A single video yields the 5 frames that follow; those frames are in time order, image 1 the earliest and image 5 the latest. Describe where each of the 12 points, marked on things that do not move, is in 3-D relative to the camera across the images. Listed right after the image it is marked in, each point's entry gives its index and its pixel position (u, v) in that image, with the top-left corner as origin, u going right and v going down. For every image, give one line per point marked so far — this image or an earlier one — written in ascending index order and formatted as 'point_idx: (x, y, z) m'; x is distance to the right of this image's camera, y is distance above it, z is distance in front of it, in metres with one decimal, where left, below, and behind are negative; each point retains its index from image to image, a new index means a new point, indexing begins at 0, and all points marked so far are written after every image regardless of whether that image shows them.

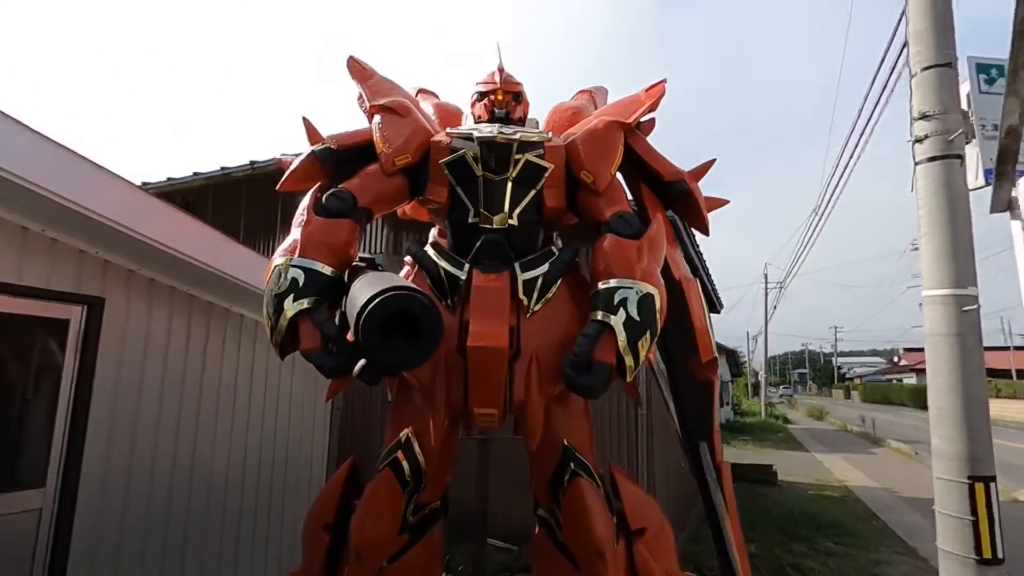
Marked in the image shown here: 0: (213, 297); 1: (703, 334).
0: (-2.0, -0.1, +3.7) m
1: (+0.9, -0.2, +2.5) m
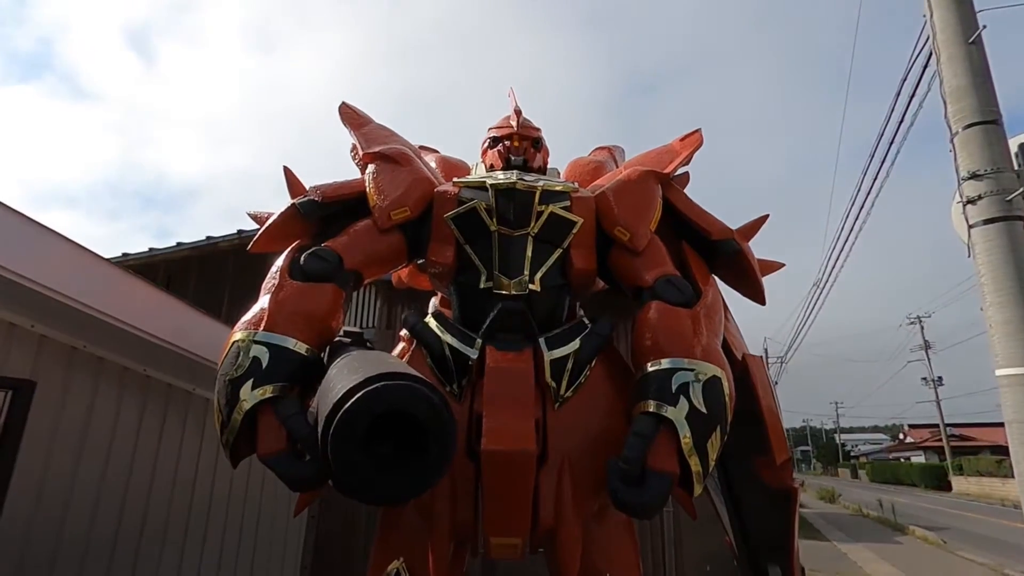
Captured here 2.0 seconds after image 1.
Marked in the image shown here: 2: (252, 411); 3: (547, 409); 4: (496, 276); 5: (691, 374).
0: (-2.0, -0.5, +3.2) m
1: (+0.9, -0.5, +2.0) m
2: (-0.8, -0.4, +1.7) m
3: (+0.1, -0.4, +1.8) m
4: (-0.1, 0.0, +1.9) m
5: (+0.5, -0.3, +1.7) m
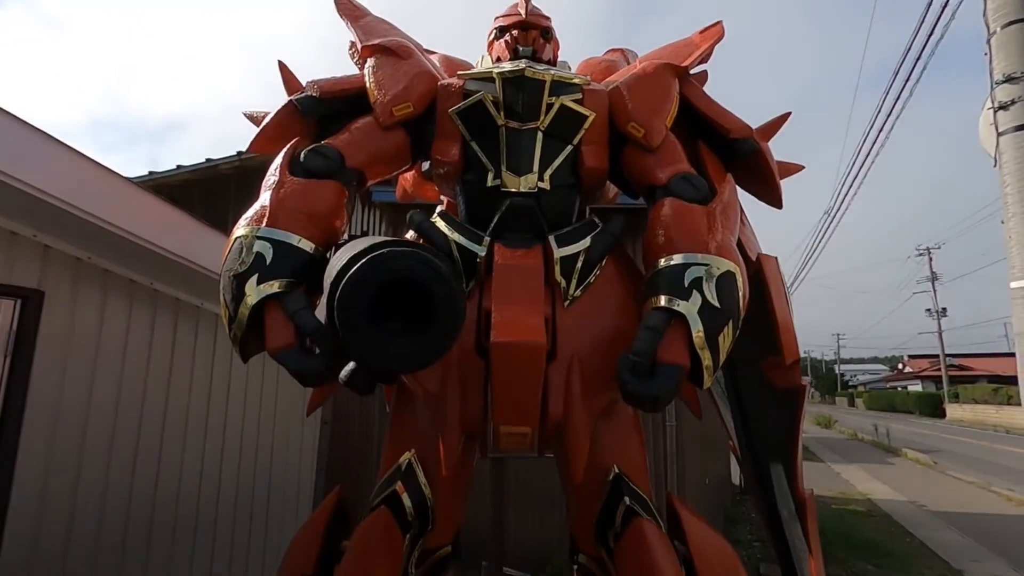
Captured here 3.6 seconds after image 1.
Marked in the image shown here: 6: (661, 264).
0: (-1.9, 0.0, +3.2) m
1: (+1.0, -0.1, +2.0) m
2: (-0.8, -0.1, +1.6) m
3: (+0.1, -0.1, +1.7) m
4: (0.0, +0.4, +1.9) m
5: (+0.6, +0.1, +1.6) m
6: (+0.5, +0.1, +1.7) m
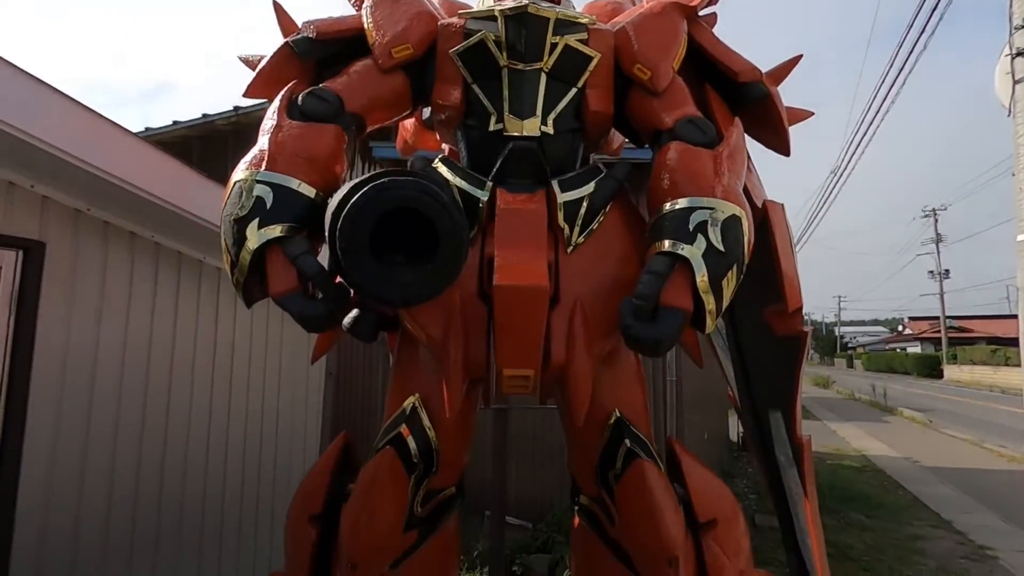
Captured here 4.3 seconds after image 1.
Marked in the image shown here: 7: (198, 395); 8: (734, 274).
0: (-1.9, +0.2, +3.2) m
1: (+1.0, 0.0, +1.9) m
2: (-0.7, +0.1, +1.6) m
3: (+0.1, +0.1, +1.7) m
4: (0.0, +0.6, +1.8) m
5: (+0.6, +0.2, +1.6) m
6: (+0.5, +0.2, +1.7) m
7: (-1.9, -0.7, +3.3) m
8: (+0.7, 0.0, +1.6) m
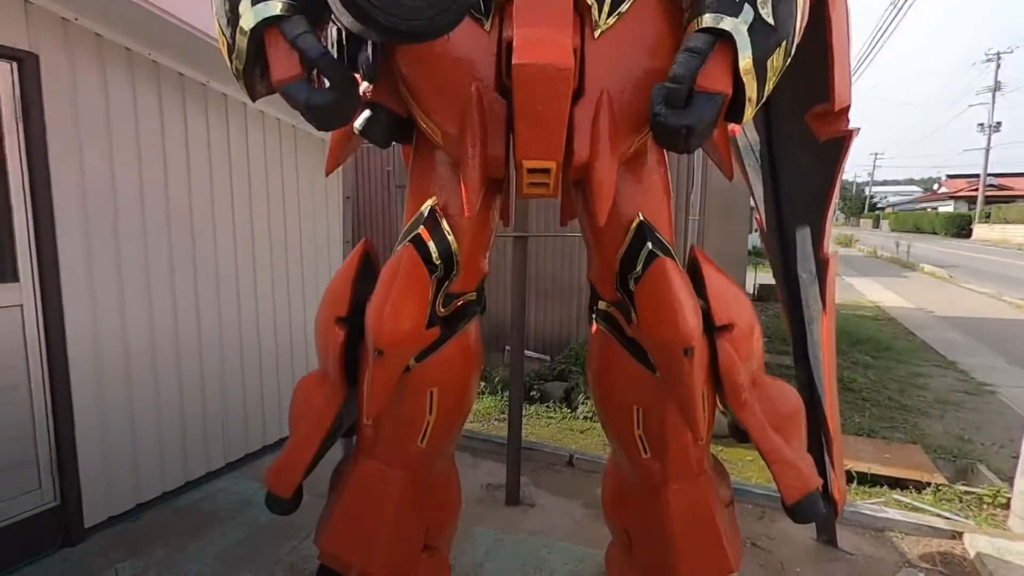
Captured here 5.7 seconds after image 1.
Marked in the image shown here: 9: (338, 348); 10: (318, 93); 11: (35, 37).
0: (-1.8, +1.2, +3.0) m
1: (+1.1, +0.7, +1.8) m
2: (-0.7, +0.7, +1.5) m
3: (+0.2, +0.7, +1.6) m
4: (0.0, +1.2, +1.5) m
5: (+0.6, +0.8, +1.4) m
6: (+0.5, +0.8, +1.5) m
7: (-1.8, +0.3, +3.3) m
8: (+0.7, +0.6, +1.5) m
9: (-0.6, -0.2, +1.9) m
10: (-0.5, +0.5, +1.5) m
11: (-2.1, +1.1, +2.4) m
